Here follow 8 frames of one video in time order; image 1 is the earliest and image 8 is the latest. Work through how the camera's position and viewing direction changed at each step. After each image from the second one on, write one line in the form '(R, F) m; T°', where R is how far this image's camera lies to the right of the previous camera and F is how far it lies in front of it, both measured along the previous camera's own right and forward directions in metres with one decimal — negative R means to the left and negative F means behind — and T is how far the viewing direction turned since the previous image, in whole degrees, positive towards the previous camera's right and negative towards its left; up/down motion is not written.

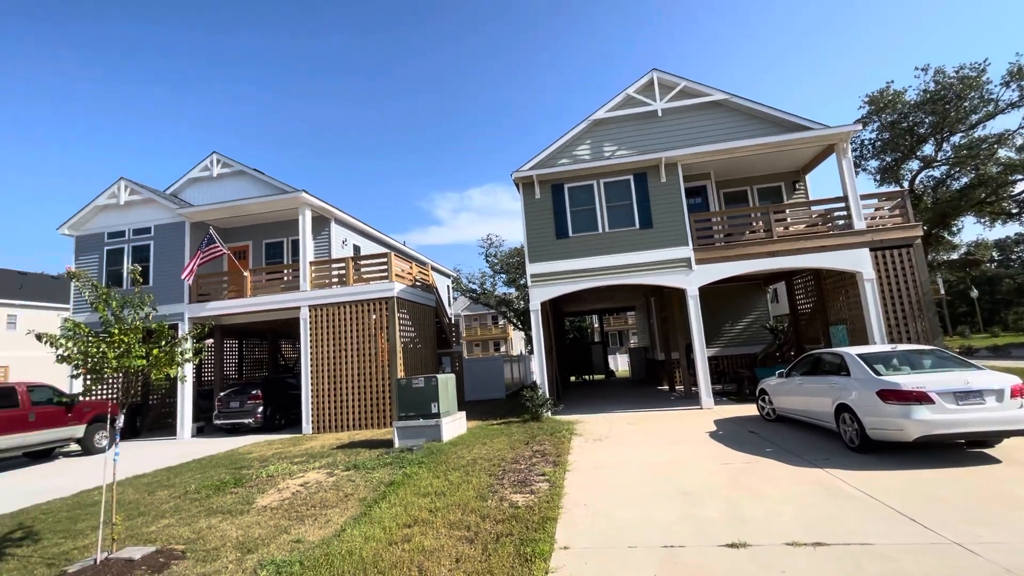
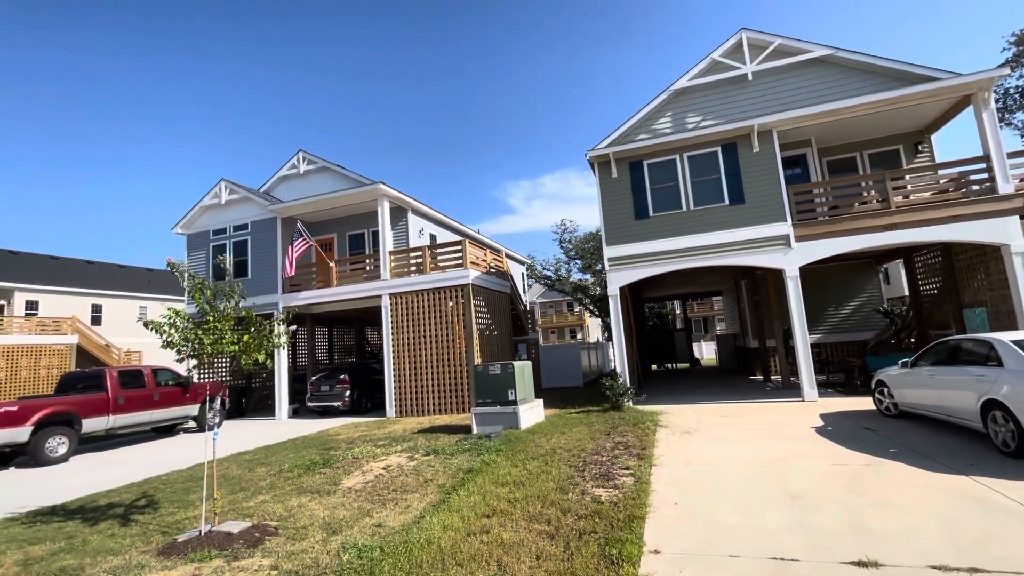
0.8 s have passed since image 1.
(0.0, +0.3) m; -9°
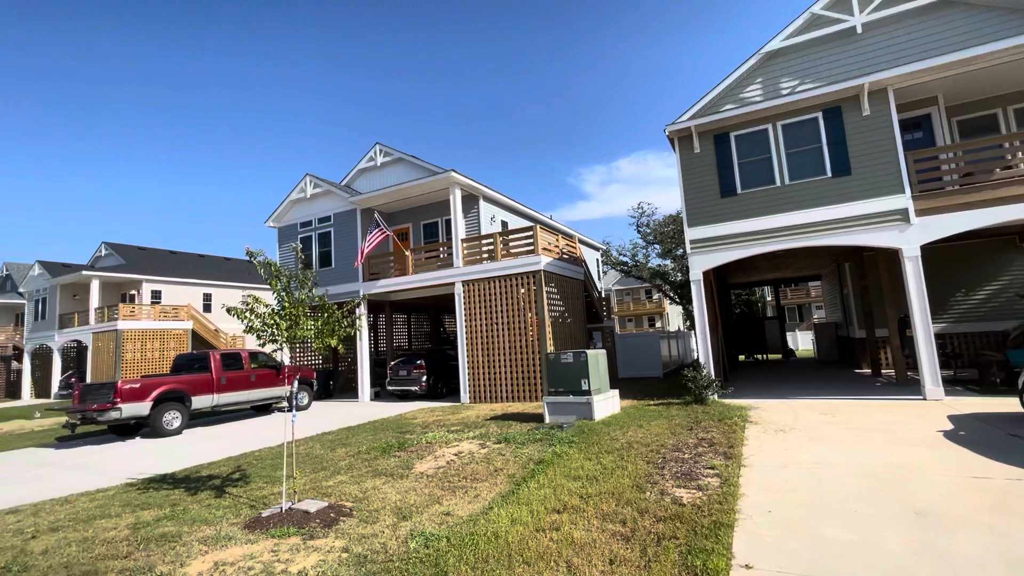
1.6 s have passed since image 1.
(+0.1, +0.3) m; -9°
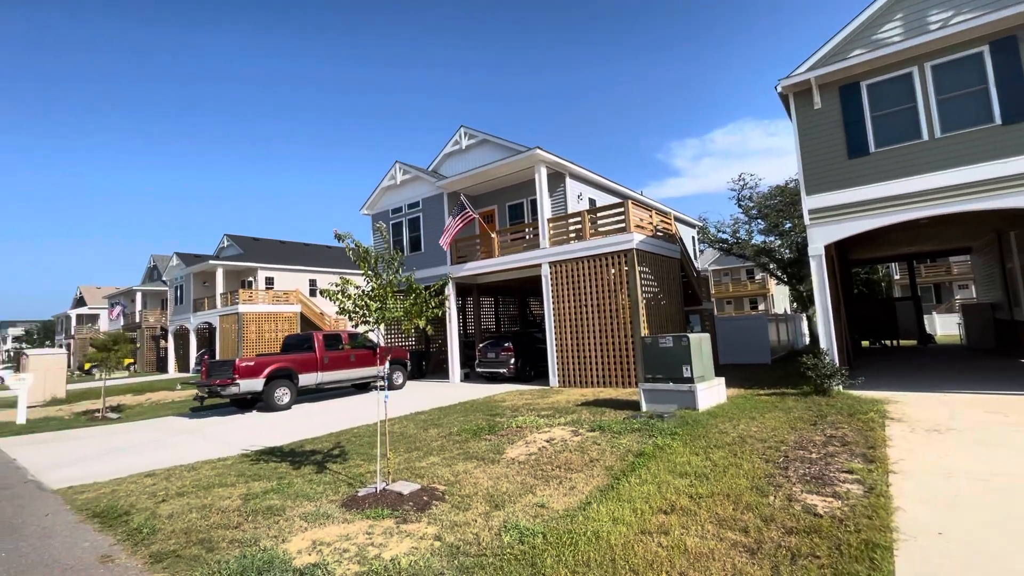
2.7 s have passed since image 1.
(-0.1, +0.4) m; -10°
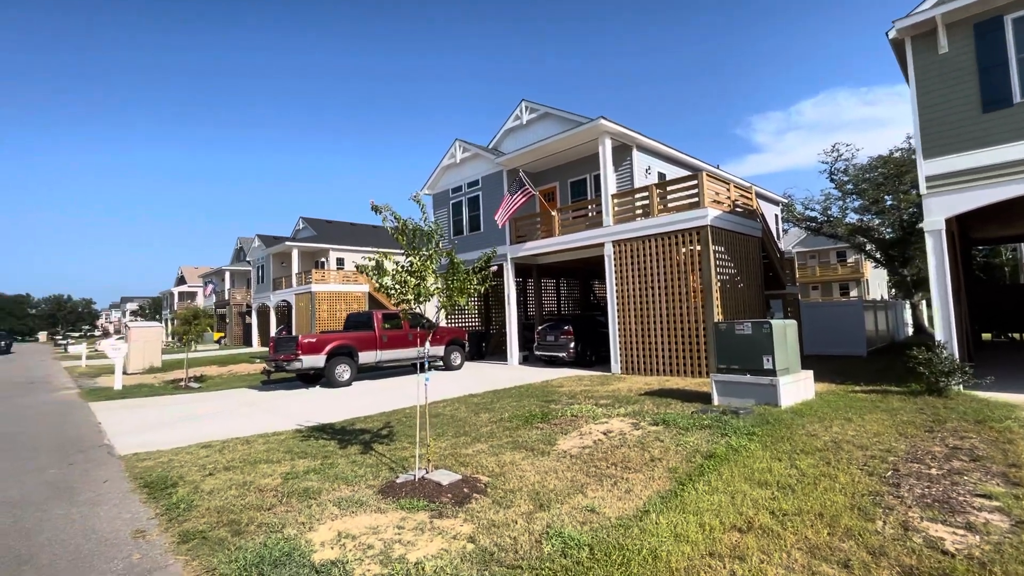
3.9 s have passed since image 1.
(+0.2, +0.6) m; -8°
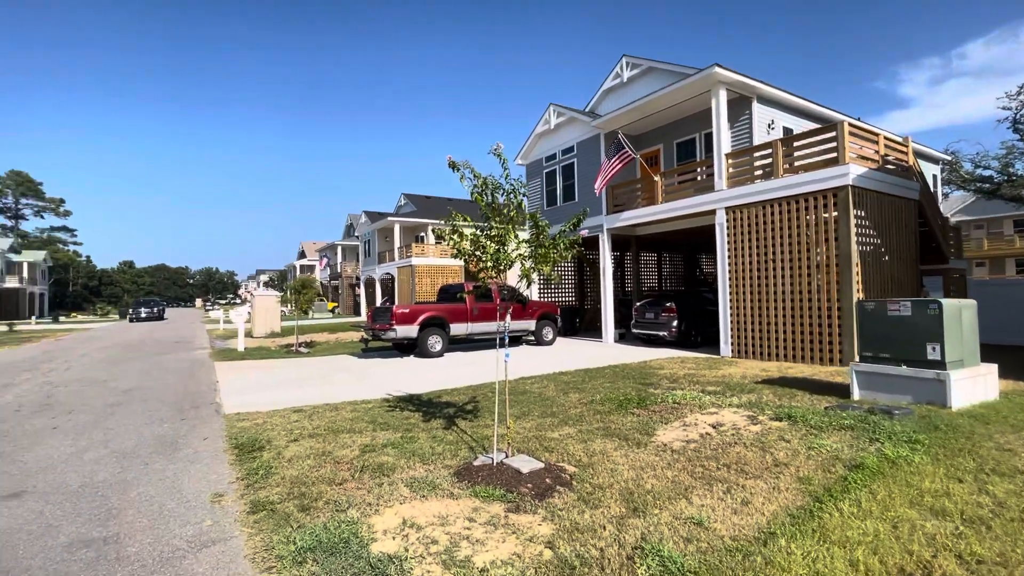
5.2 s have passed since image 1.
(0.0, +0.7) m; -12°
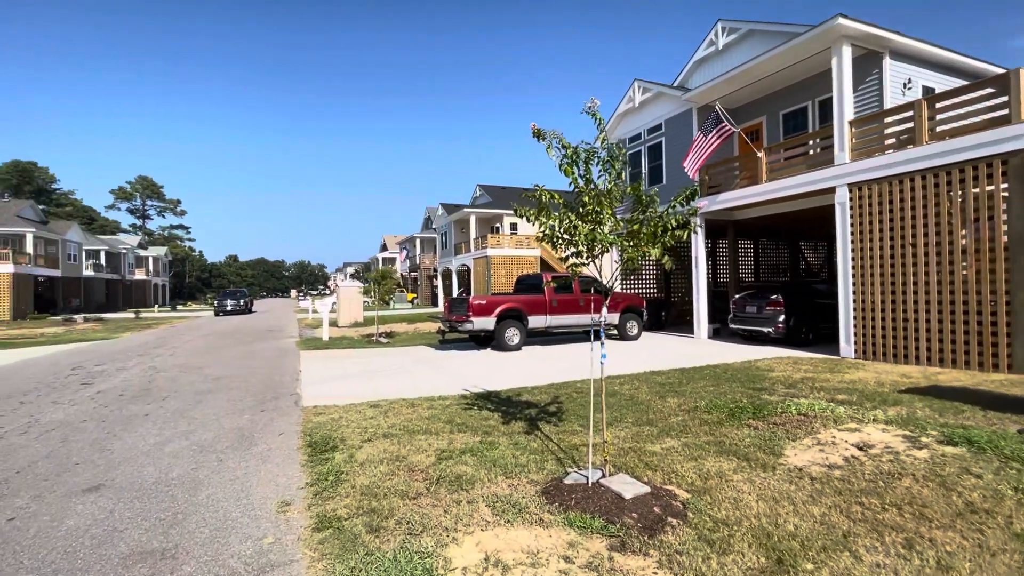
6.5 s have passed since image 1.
(-0.2, +0.7) m; -9°
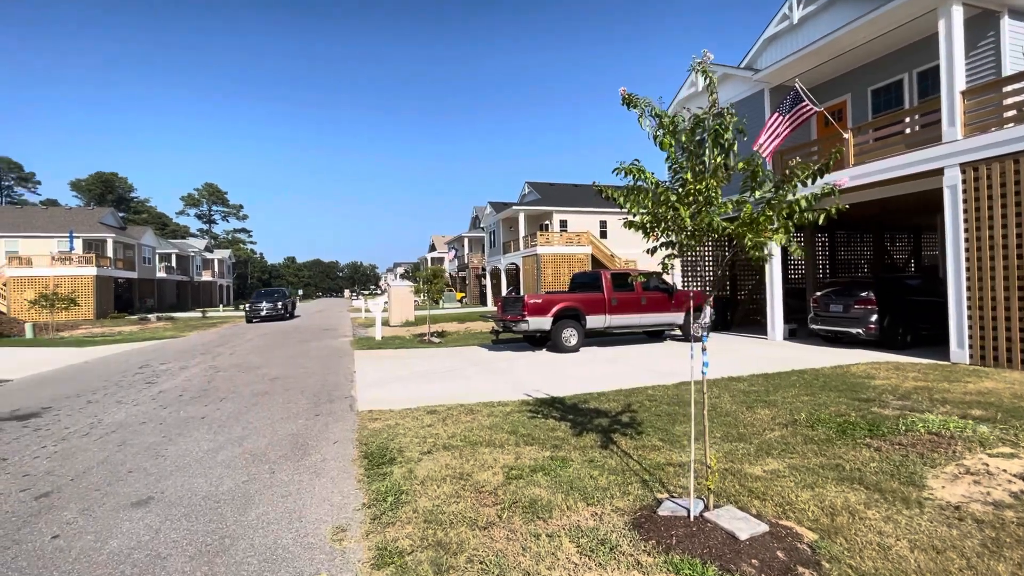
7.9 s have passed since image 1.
(-0.3, +0.6) m; -5°
